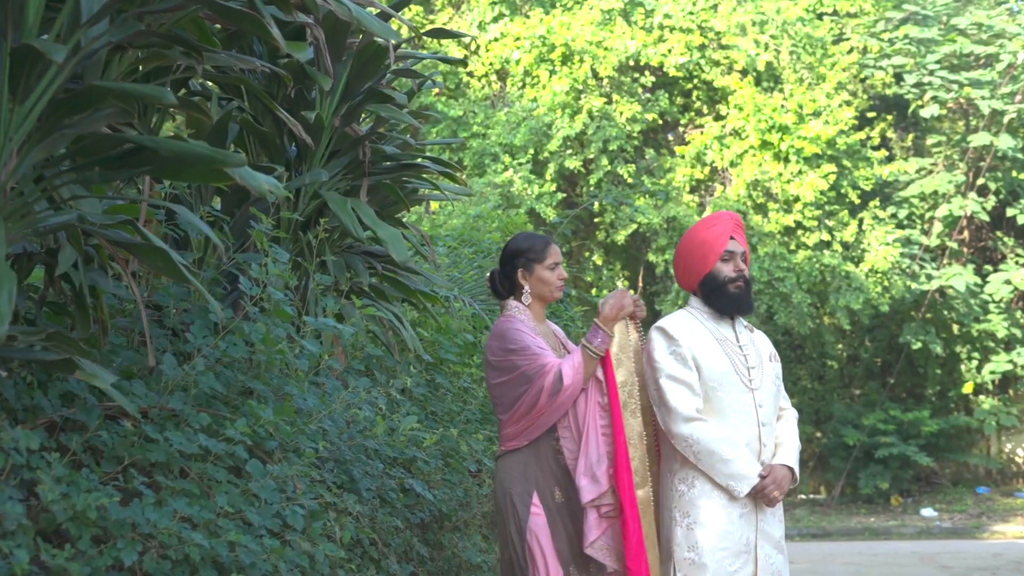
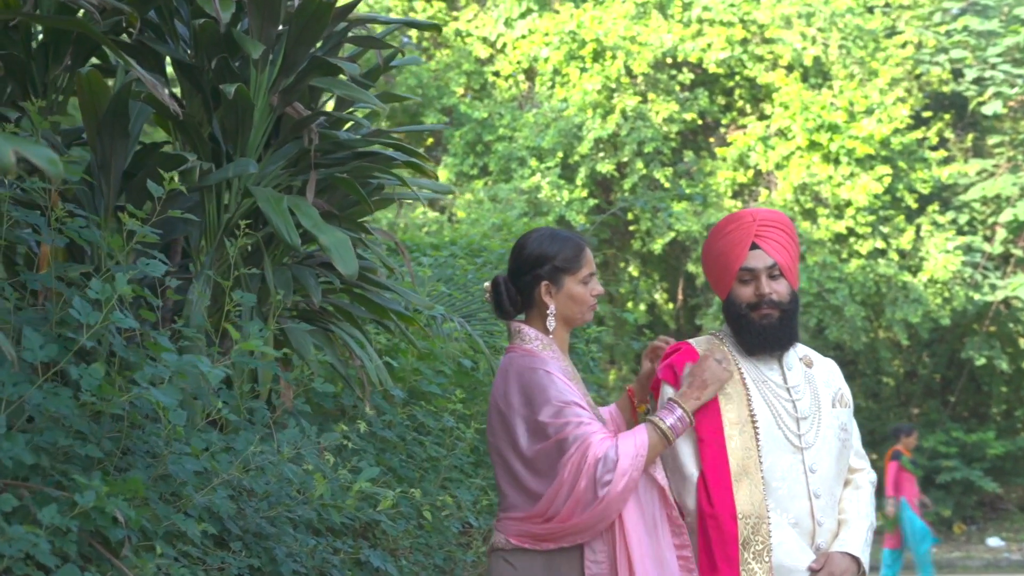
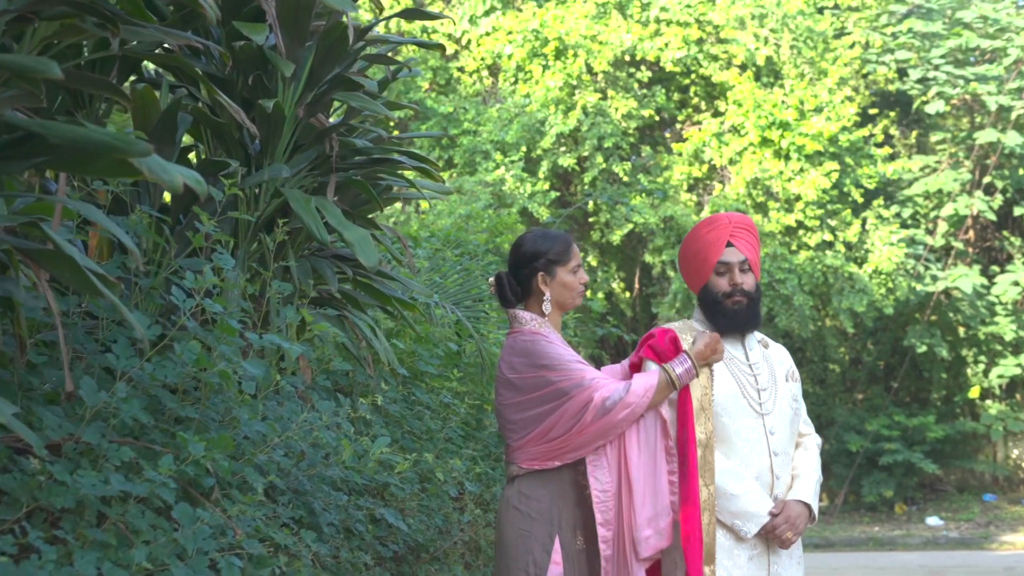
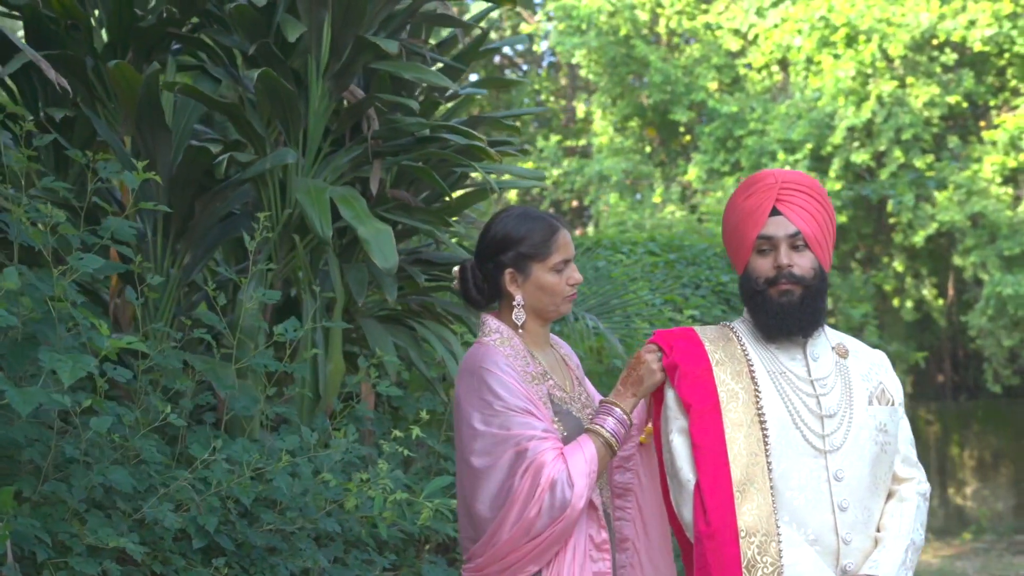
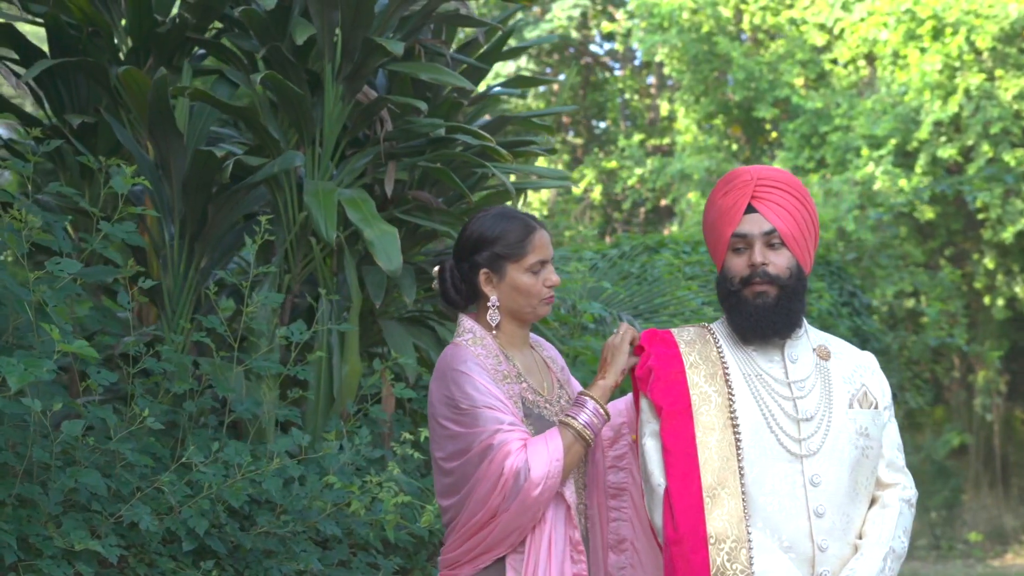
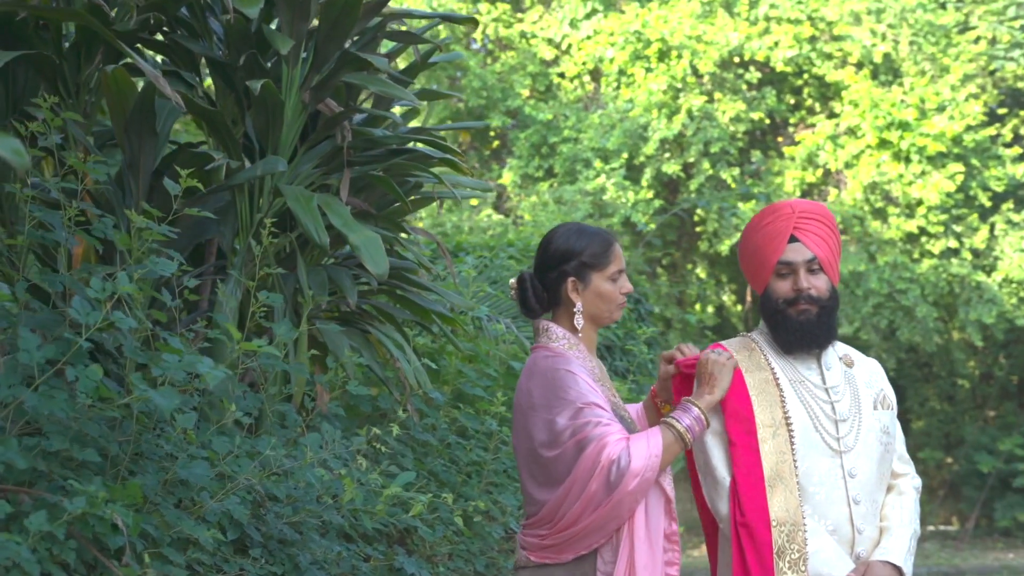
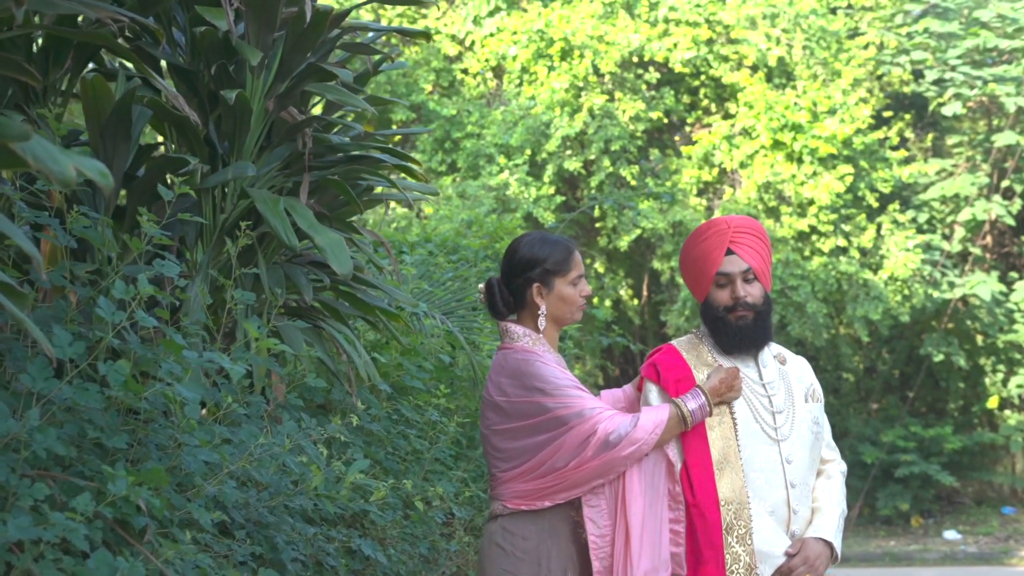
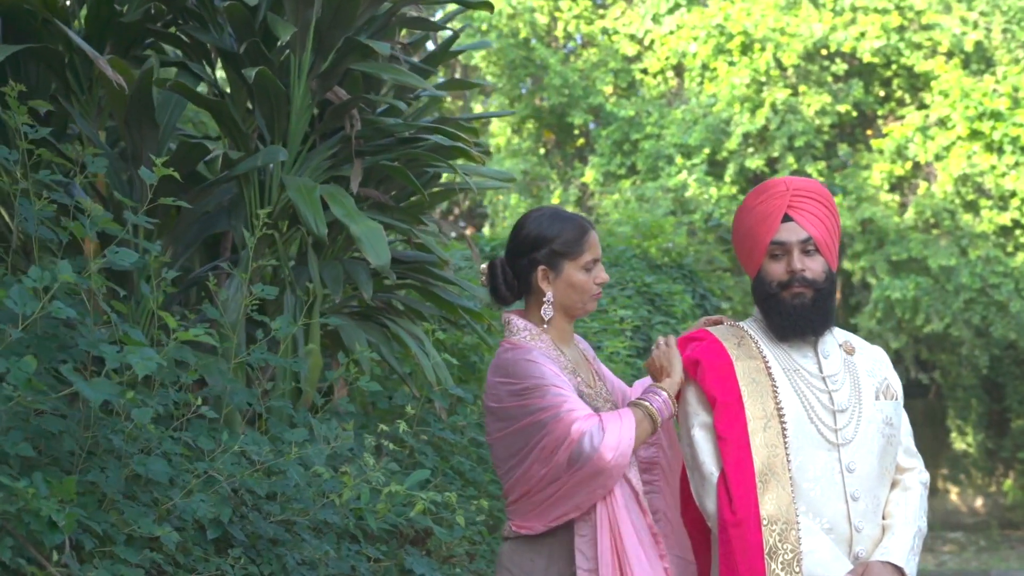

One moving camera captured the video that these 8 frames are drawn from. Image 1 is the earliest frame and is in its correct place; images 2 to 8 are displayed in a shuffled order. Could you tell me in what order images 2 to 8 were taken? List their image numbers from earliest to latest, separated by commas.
3, 7, 2, 6, 8, 4, 5
